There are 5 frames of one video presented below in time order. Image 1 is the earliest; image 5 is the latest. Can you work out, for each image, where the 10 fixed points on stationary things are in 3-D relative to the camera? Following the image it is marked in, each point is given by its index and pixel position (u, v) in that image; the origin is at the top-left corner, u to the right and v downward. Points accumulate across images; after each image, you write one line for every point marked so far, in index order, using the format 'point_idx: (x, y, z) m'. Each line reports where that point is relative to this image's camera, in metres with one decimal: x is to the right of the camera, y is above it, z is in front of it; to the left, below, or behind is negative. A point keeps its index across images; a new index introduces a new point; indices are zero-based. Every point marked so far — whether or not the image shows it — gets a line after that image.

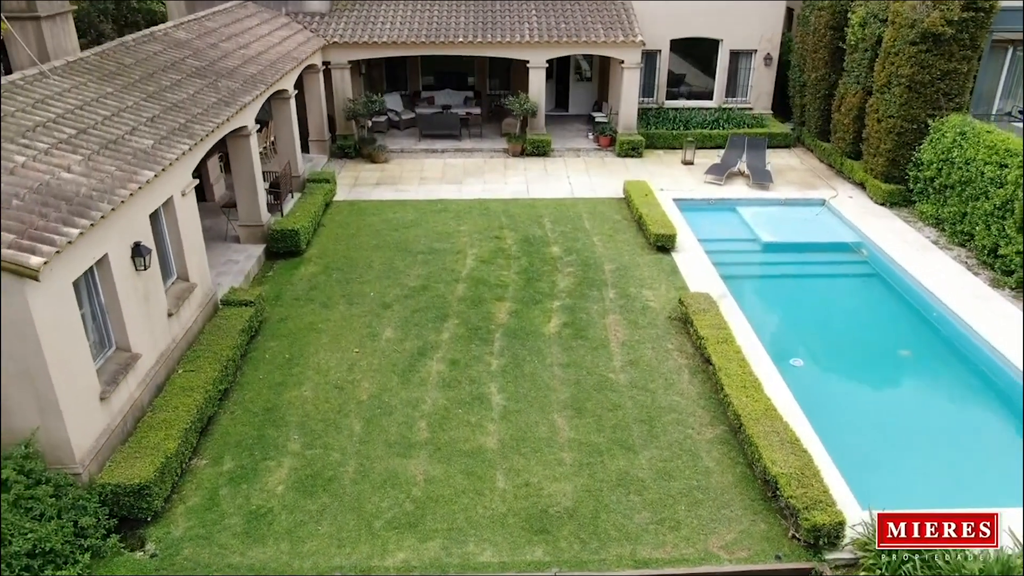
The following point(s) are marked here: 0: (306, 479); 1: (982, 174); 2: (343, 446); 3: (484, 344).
0: (-2.4, -2.2, +9.0) m
1: (+8.9, +2.1, +14.6) m
2: (-2.1, -2.0, +9.6) m
3: (-0.4, -0.9, +11.8) m
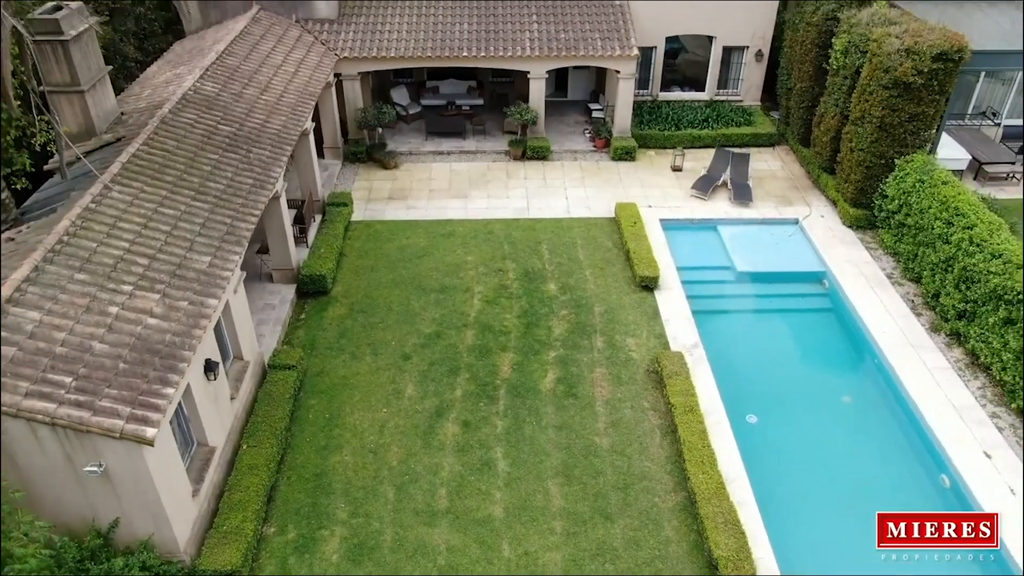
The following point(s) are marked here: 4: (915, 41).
0: (-2.4, -3.9, +11.6) m
1: (+9.0, +1.3, +16.4) m
2: (-2.1, -3.5, +12.1) m
3: (-0.4, -2.1, +14.1) m
4: (+8.8, +5.4, +16.9) m
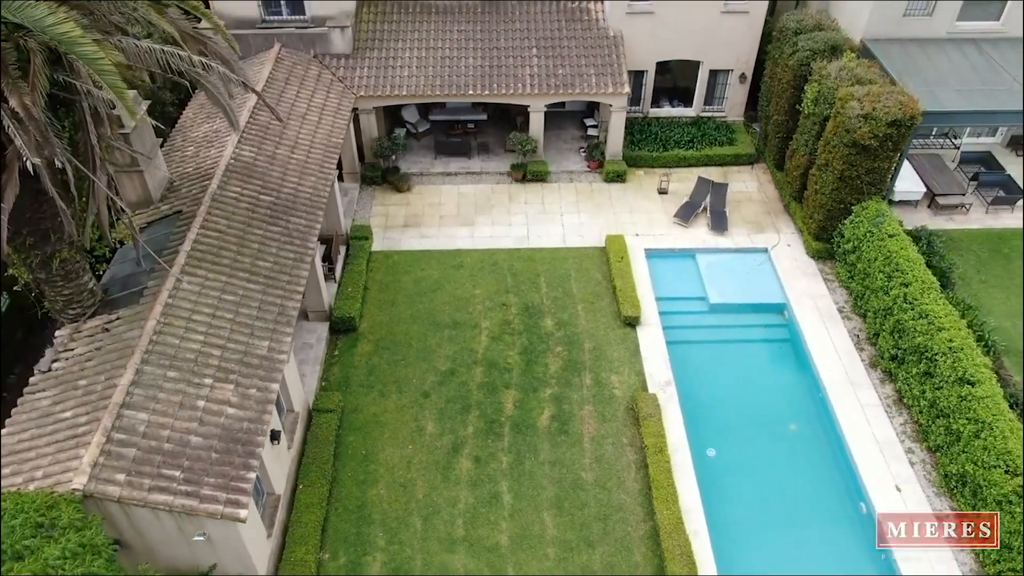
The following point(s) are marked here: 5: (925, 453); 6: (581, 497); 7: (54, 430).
0: (-2.3, -5.4, +14.9) m
1: (+9.0, +0.3, +19.0) m
2: (-2.0, -5.0, +15.3) m
3: (-0.3, -3.4, +17.2) m
4: (+8.9, +4.4, +18.9) m
5: (+9.0, -3.6, +16.9) m
6: (+1.4, -4.3, +16.1) m
7: (-7.7, -2.4, +13.0) m
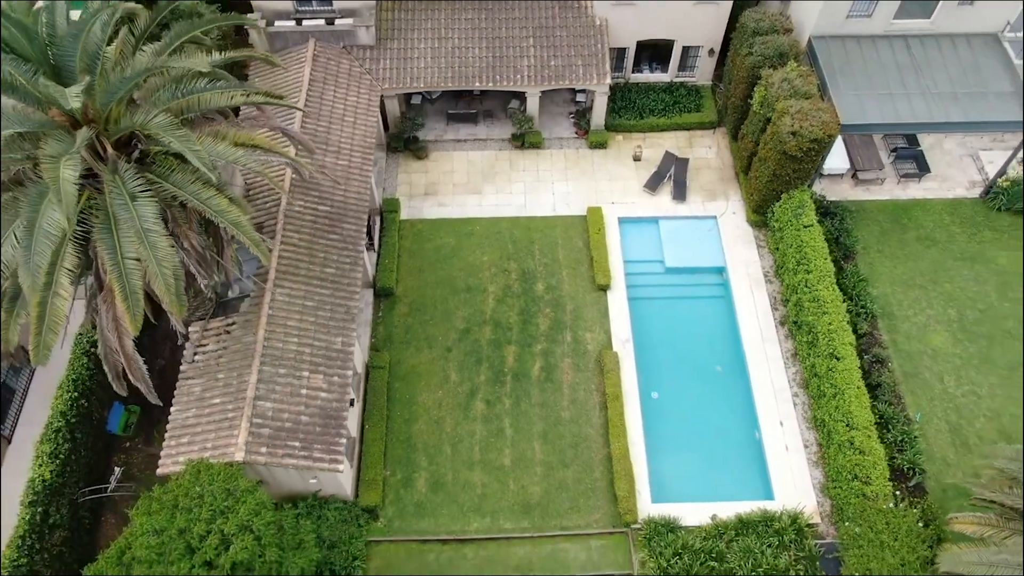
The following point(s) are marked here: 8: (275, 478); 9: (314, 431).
0: (-2.3, -5.6, +22.3) m
1: (+9.0, +1.0, +24.8) m
2: (-2.0, -5.1, +22.7) m
3: (-0.3, -3.0, +24.0) m
4: (+8.9, +5.0, +23.7) m
5: (+9.0, -3.4, +23.8) m
6: (+1.5, -4.2, +23.2) m
7: (-7.7, -3.2, +19.8) m
8: (-6.1, -4.8, +19.8) m
9: (-5.0, -3.6, +19.7) m
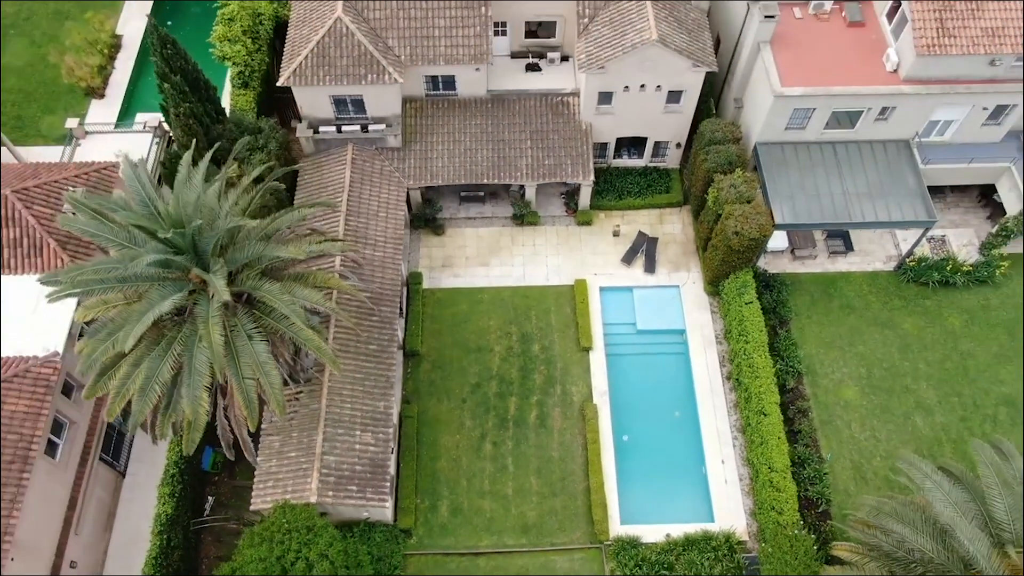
0: (-2.2, -8.3, +29.1) m
1: (+9.1, -1.6, +31.2) m
2: (-1.9, -7.8, +29.4) m
3: (-0.3, -5.6, +30.7) m
4: (+8.9, +2.3, +29.9) m
5: (+9.1, -6.0, +30.5) m
6: (+1.5, -6.9, +29.9) m
7: (-7.6, -6.0, +26.4) m
8: (-6.0, -7.7, +26.5) m
9: (-5.0, -6.5, +26.4) m
